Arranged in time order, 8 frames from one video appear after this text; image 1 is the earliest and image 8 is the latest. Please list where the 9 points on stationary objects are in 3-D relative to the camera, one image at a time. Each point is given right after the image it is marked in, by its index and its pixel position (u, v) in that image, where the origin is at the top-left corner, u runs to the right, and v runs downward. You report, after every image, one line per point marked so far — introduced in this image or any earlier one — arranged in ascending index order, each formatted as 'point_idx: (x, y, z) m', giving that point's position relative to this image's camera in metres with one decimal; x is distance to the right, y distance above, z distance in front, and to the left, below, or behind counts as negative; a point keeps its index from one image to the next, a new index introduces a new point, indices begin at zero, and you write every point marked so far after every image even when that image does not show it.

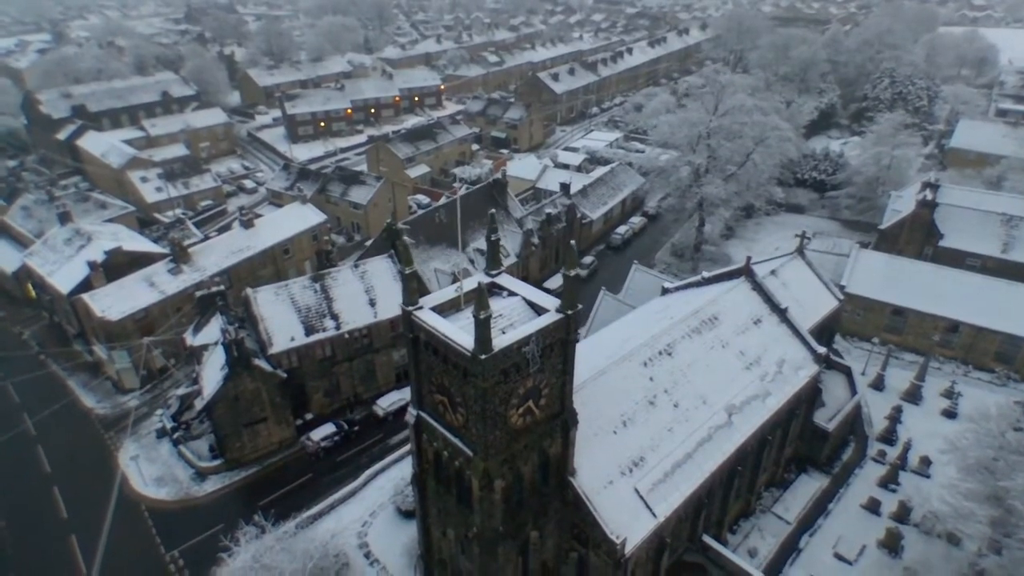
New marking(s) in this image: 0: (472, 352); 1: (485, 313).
0: (-1.3, -2.0, +19.5) m
1: (-0.9, -0.8, +19.0) m
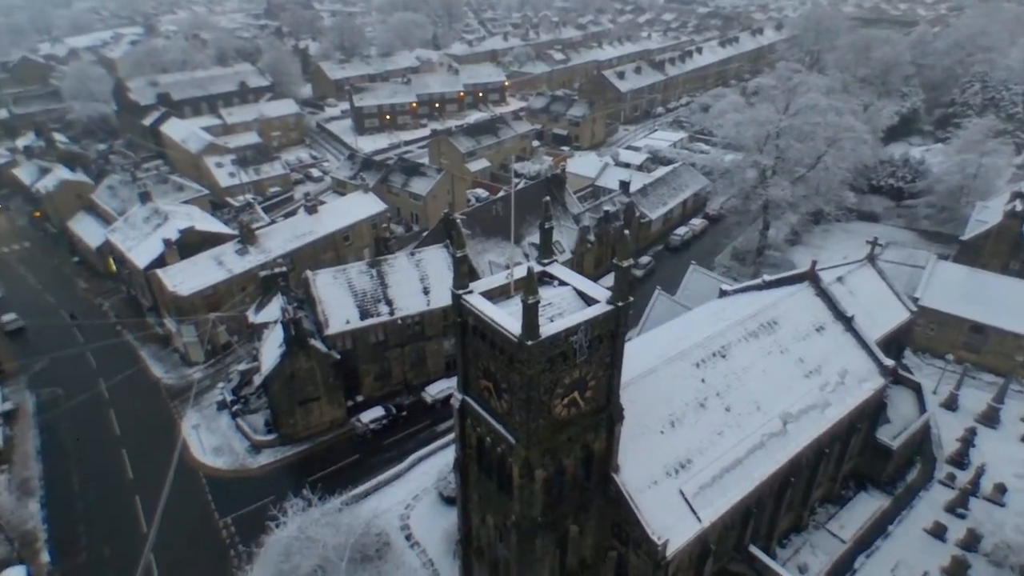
0: (+0.2, -1.6, +19.4) m
1: (+0.6, -0.3, +18.8) m
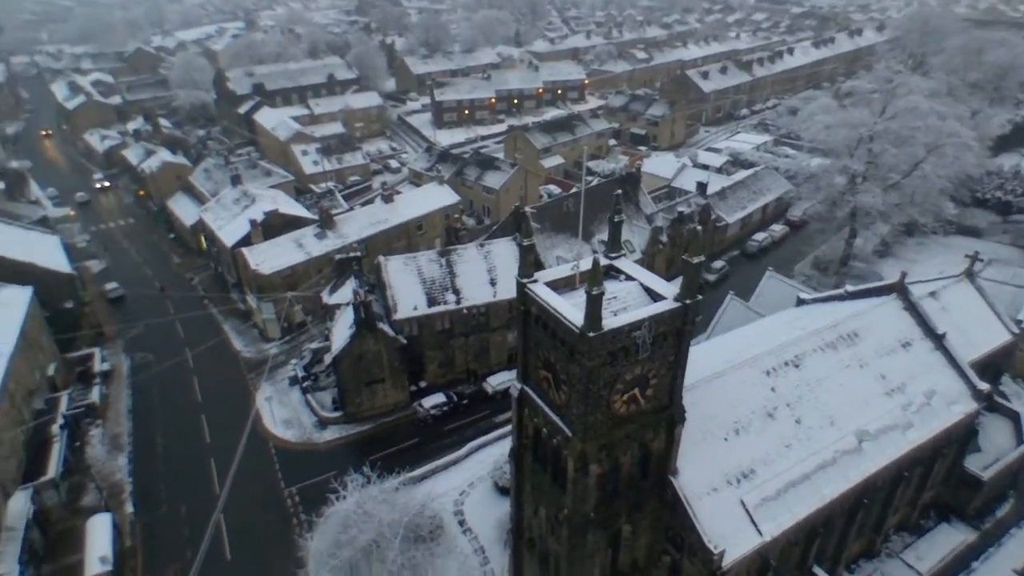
0: (+2.1, -1.3, +19.2) m
1: (+2.6, -0.1, +18.6) m
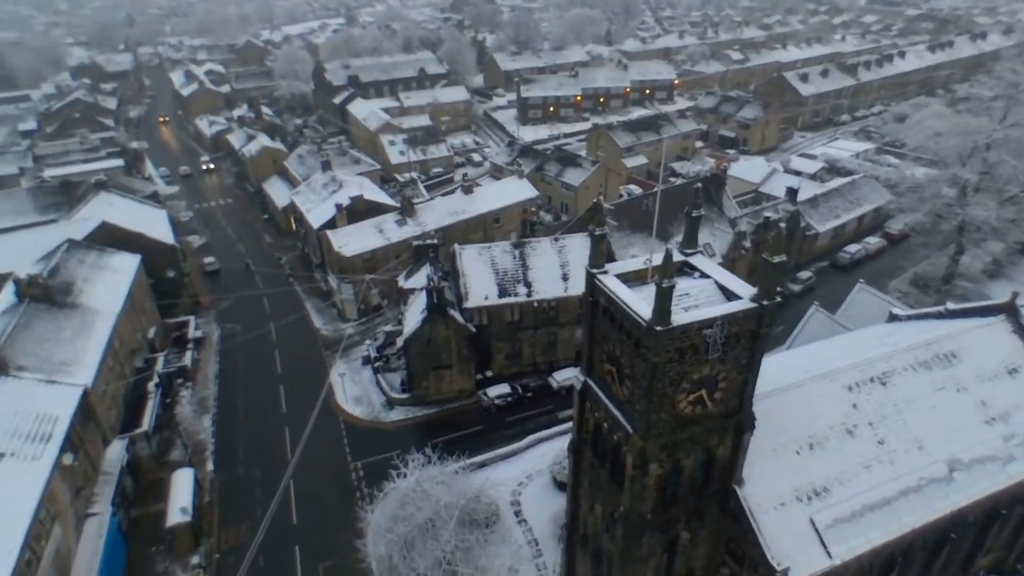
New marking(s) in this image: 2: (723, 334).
0: (+4.1, -1.0, +18.7) m
1: (+4.6, +0.1, +18.1) m
2: (+6.8, -1.5, +19.7) m
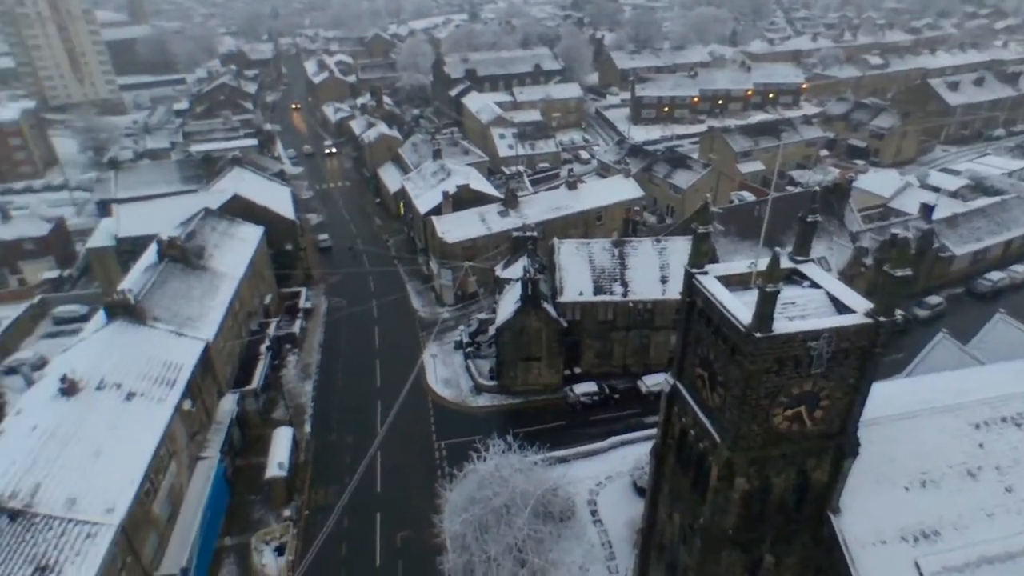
0: (+6.8, -1.1, +17.8) m
1: (+7.2, 0.0, +17.0) m
2: (+9.5, -1.8, +18.4) m
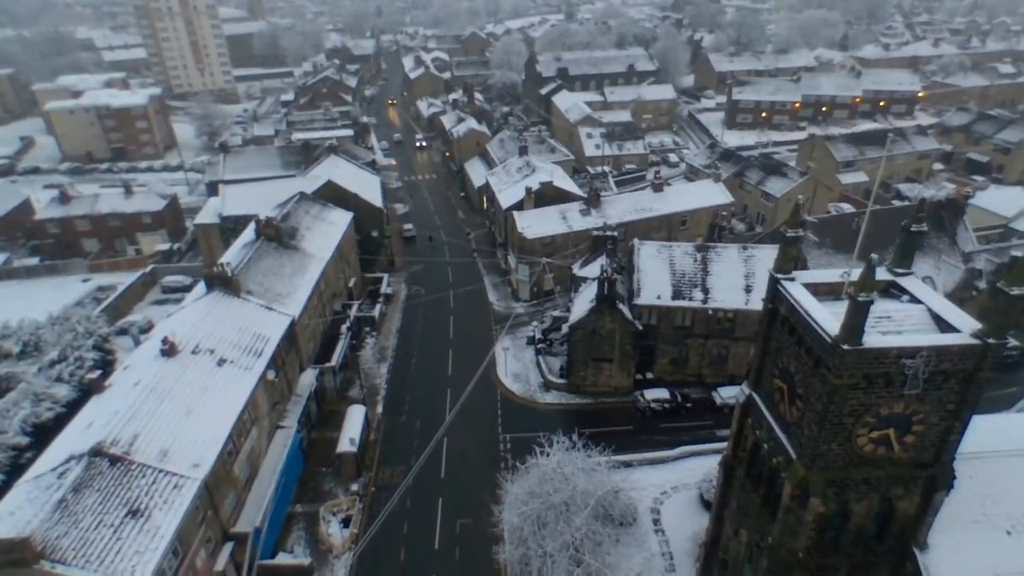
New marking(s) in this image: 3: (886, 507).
0: (+8.7, -1.4, +16.7) m
1: (+9.1, -0.3, +15.9) m
2: (+11.4, -2.2, +16.9) m
3: (+11.9, -6.9, +19.6) m
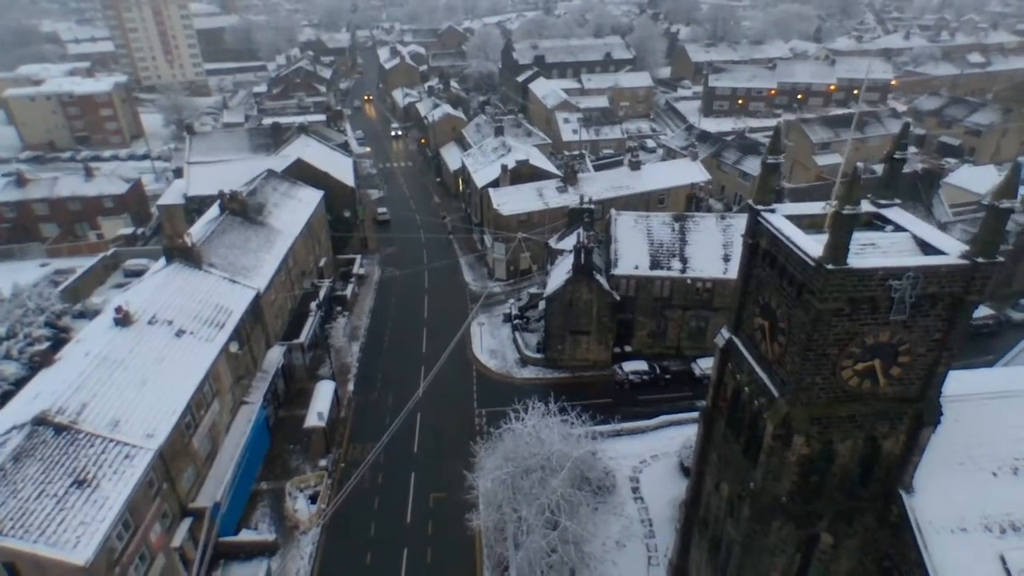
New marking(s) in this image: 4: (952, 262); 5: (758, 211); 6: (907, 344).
0: (+7.8, +0.7, +15.8) m
1: (+8.2, +1.8, +15.0) m
2: (+10.5, -0.1, +16.1) m
3: (+11.0, -4.8, +18.8) m
4: (+11.2, +0.7, +15.8) m
5: (+7.5, +2.4, +18.8) m
6: (+10.9, -1.5, +17.0) m
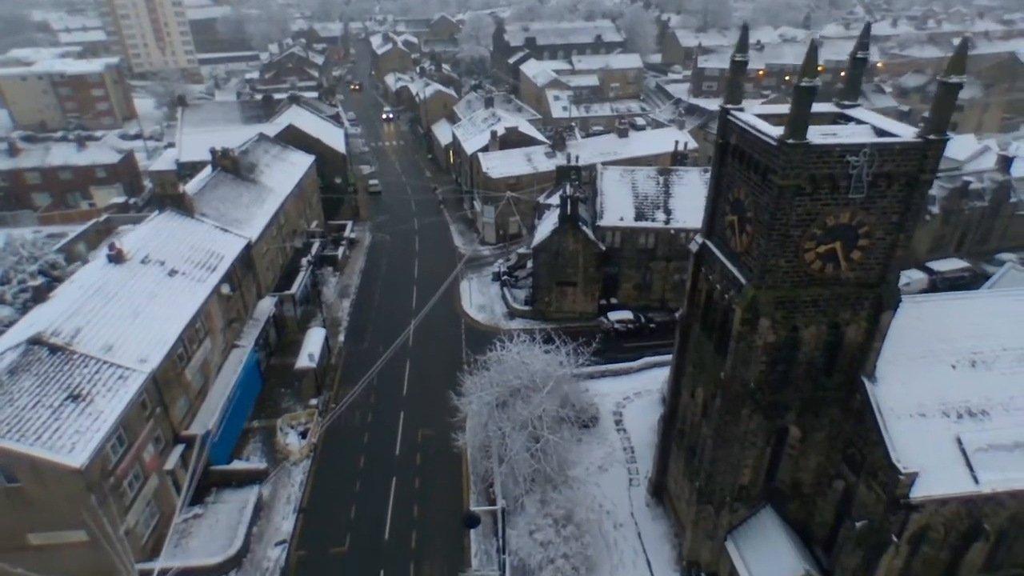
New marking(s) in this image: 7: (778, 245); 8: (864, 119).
0: (+7.2, +4.0, +16.7) m
1: (+7.6, +5.1, +15.9) m
2: (+9.9, +3.2, +17.0) m
3: (+10.3, -1.5, +19.7) m
4: (+10.6, +4.0, +16.7) m
5: (+6.9, +5.7, +19.6) m
6: (+10.3, +1.8, +17.9) m
7: (+7.7, +1.3, +17.9) m
8: (+10.9, +5.2, +19.1) m
